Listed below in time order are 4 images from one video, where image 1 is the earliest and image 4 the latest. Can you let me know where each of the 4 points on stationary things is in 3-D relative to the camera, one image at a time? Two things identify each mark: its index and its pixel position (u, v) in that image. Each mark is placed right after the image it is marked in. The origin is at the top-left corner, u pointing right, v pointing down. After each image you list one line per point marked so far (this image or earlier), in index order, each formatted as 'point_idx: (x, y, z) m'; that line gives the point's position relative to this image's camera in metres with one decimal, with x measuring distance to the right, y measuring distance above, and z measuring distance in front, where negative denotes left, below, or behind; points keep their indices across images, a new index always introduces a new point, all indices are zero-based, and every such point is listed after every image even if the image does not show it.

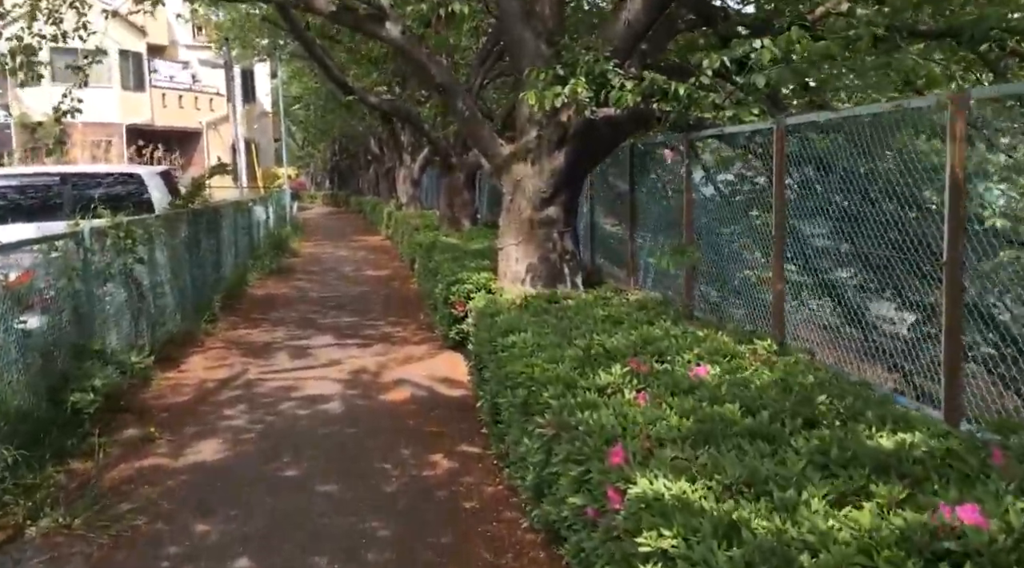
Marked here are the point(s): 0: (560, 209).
0: (+0.4, +0.7, +7.6) m
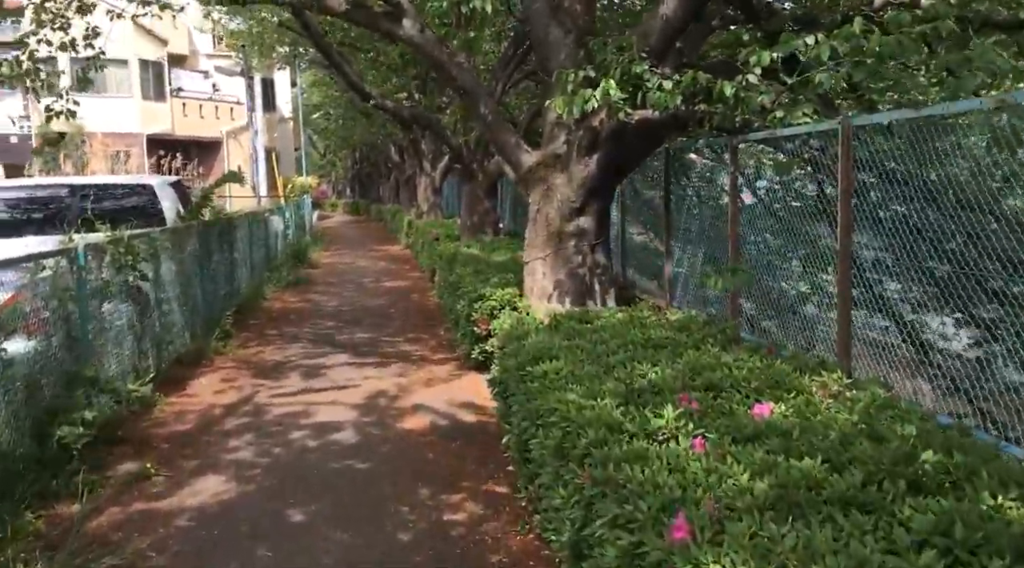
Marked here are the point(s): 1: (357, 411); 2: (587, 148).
0: (+0.6, +0.5, +7.0) m
1: (-1.2, -1.0, +6.9) m
2: (+0.6, +1.1, +6.7) m
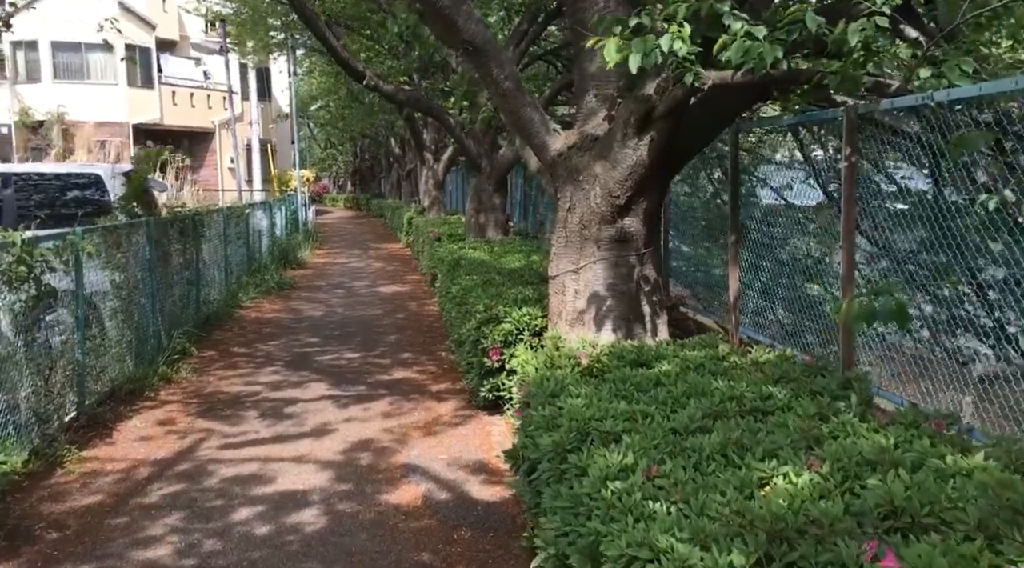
0: (+0.8, +0.4, +5.3) m
1: (-1.1, -1.1, +5.2) m
2: (+0.7, +0.9, +5.0) m
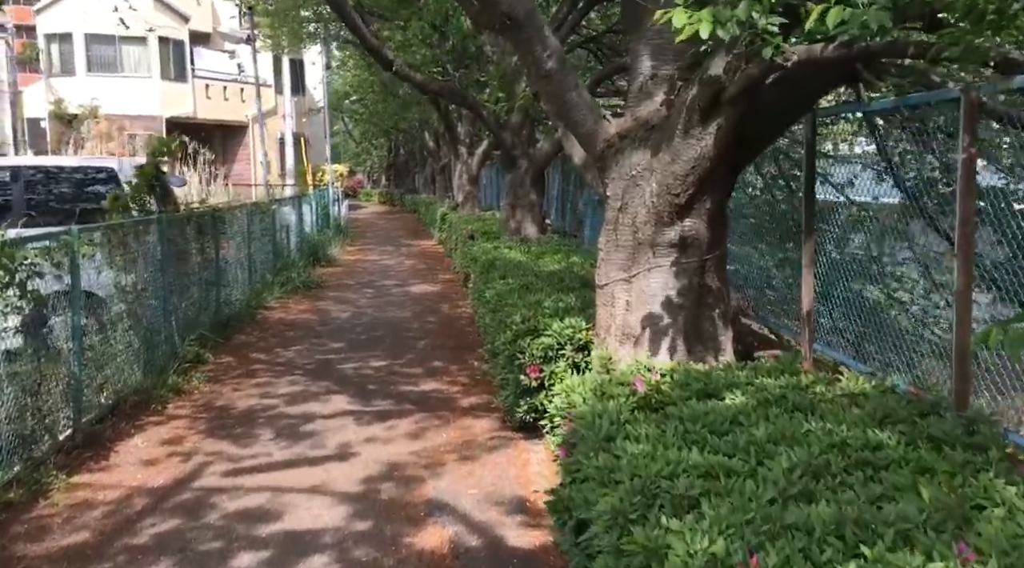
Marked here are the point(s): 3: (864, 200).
0: (+1.0, +0.3, +4.6) m
1: (-0.9, -1.2, +4.6) m
2: (+0.9, +0.9, +4.3) m
3: (+2.0, +0.5, +4.3) m
